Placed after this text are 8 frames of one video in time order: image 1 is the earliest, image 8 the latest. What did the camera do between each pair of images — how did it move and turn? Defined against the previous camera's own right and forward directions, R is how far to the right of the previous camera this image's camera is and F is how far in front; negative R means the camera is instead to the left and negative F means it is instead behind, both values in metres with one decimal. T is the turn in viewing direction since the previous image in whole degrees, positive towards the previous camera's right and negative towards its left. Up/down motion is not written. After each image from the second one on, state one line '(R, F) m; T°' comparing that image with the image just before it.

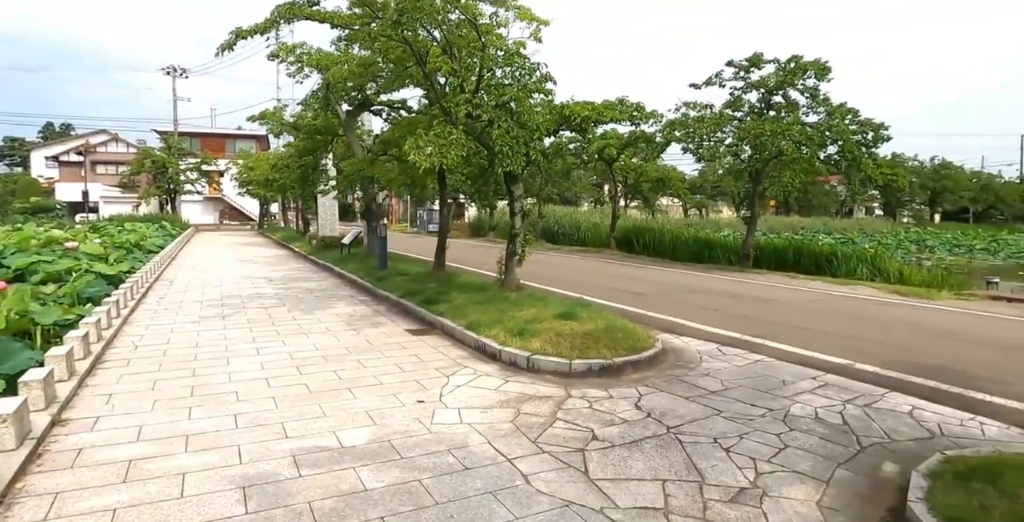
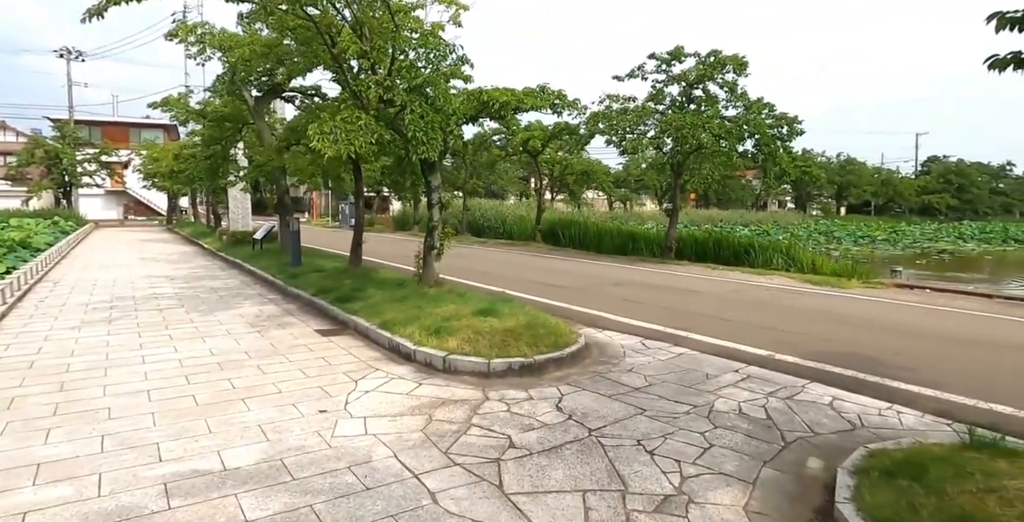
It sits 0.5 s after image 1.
(+0.1, +0.4) m; +7°
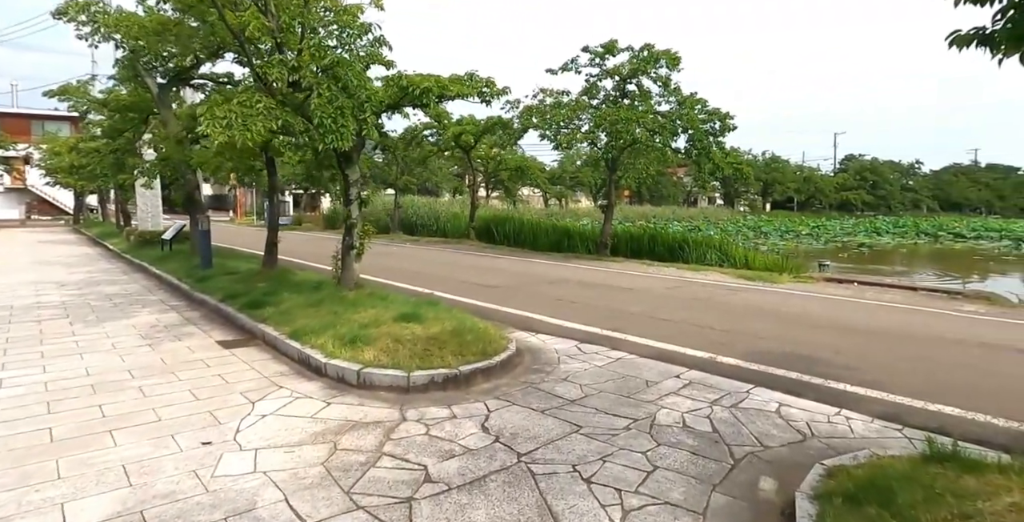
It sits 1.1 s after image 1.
(+0.1, +0.5) m; +6°
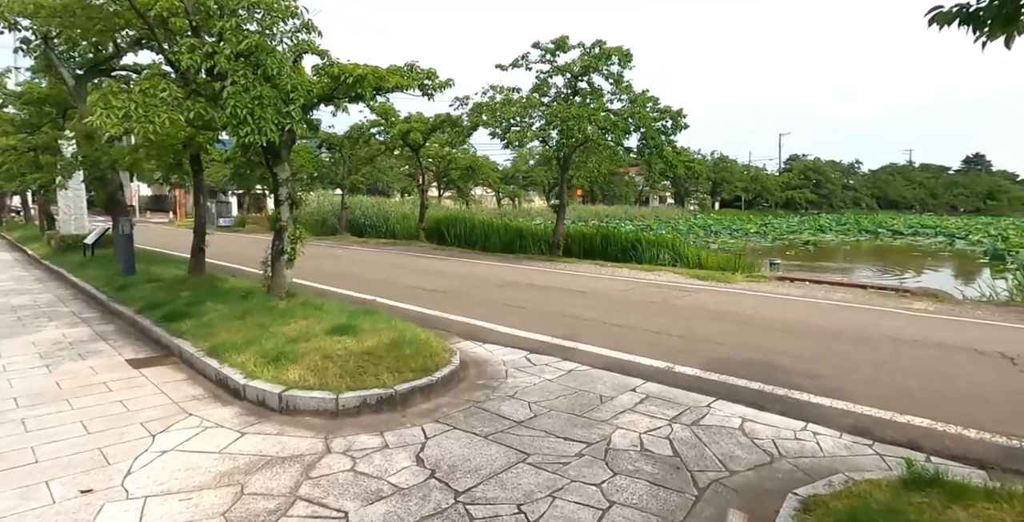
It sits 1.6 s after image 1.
(+0.1, +0.4) m; +4°
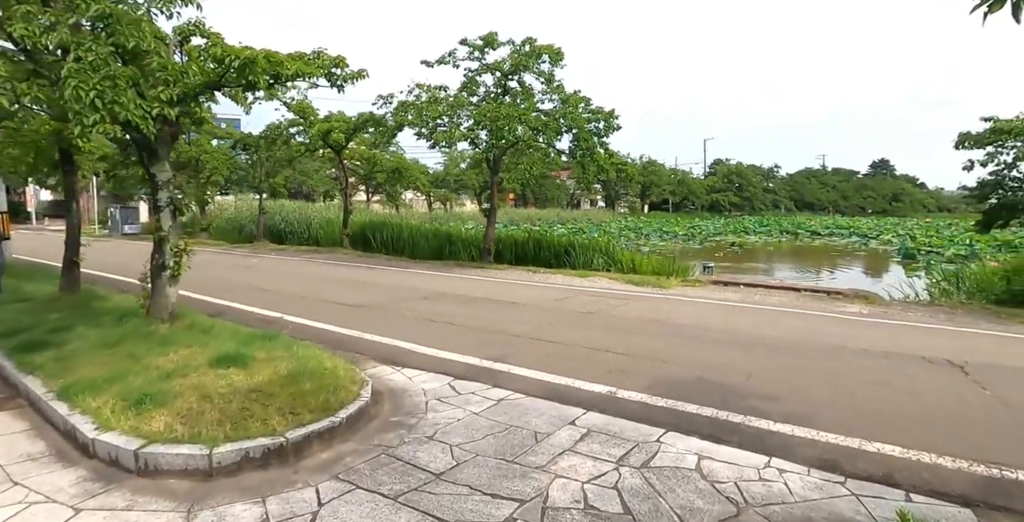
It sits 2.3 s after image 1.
(+0.1, +0.7) m; +6°
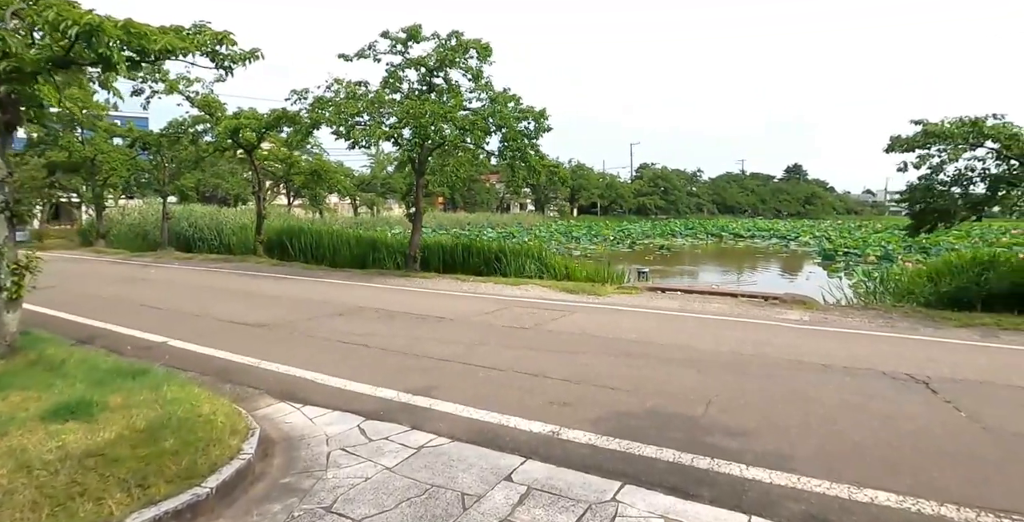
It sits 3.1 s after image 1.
(+0.1, +0.7) m; +7°
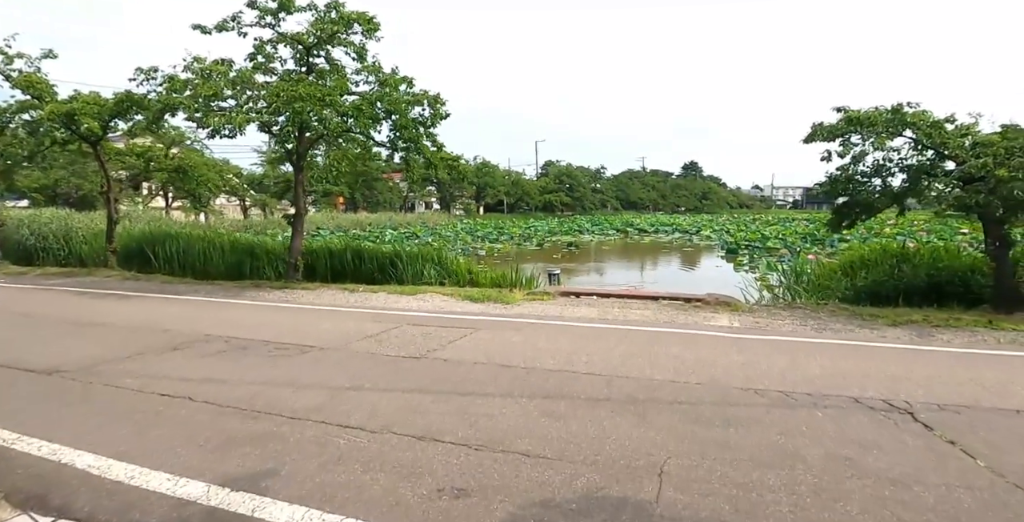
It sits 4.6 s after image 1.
(+0.2, +1.3) m; +9°
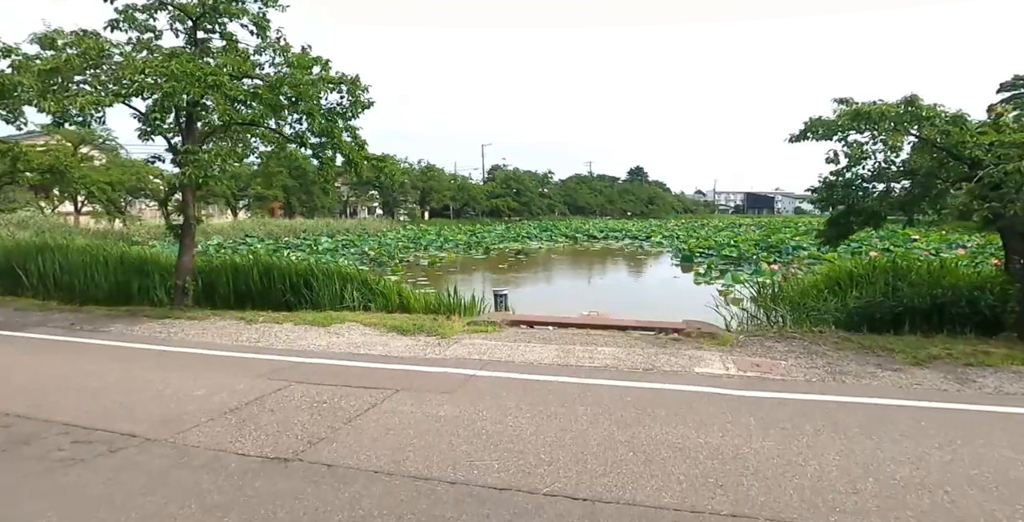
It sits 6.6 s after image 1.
(+0.1, +1.7) m; +5°
